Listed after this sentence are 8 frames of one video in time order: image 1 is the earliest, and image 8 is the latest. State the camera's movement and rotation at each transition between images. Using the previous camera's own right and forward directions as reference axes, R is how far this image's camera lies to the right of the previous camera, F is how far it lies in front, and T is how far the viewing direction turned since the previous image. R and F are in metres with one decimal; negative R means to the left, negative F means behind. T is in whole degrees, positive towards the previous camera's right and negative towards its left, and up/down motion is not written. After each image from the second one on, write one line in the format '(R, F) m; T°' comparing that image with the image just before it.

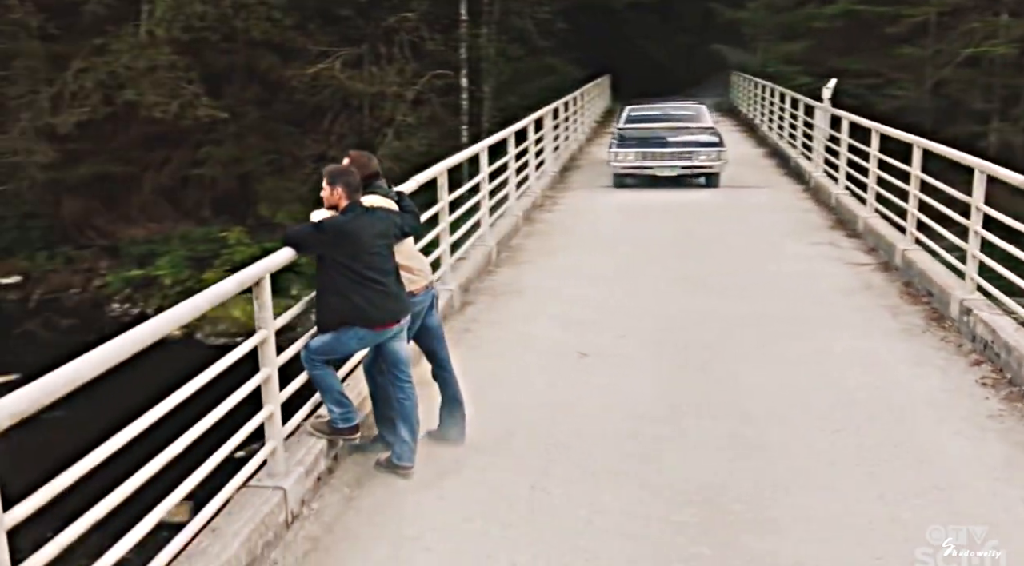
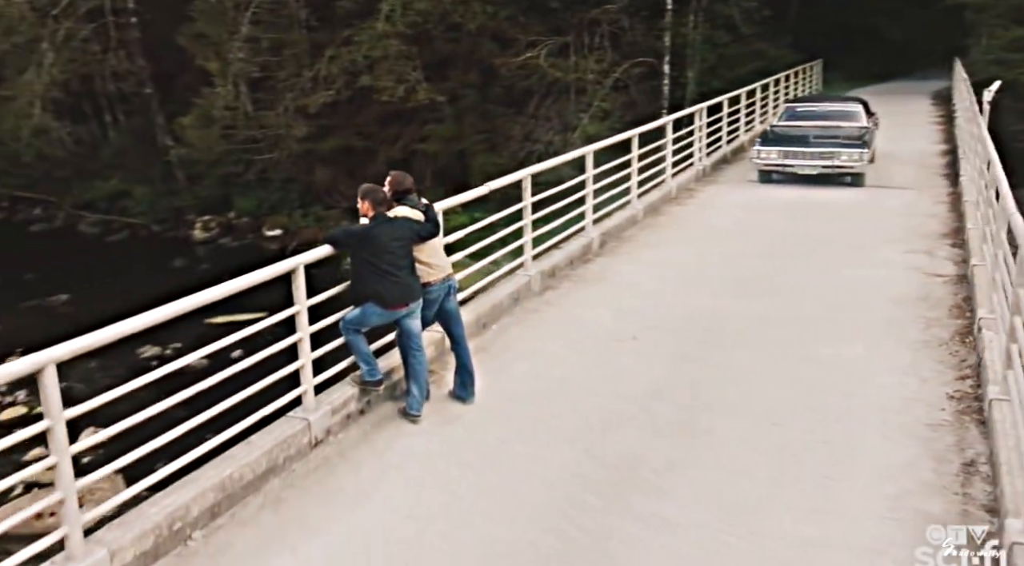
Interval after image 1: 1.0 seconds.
(+1.6, -0.9) m; -16°
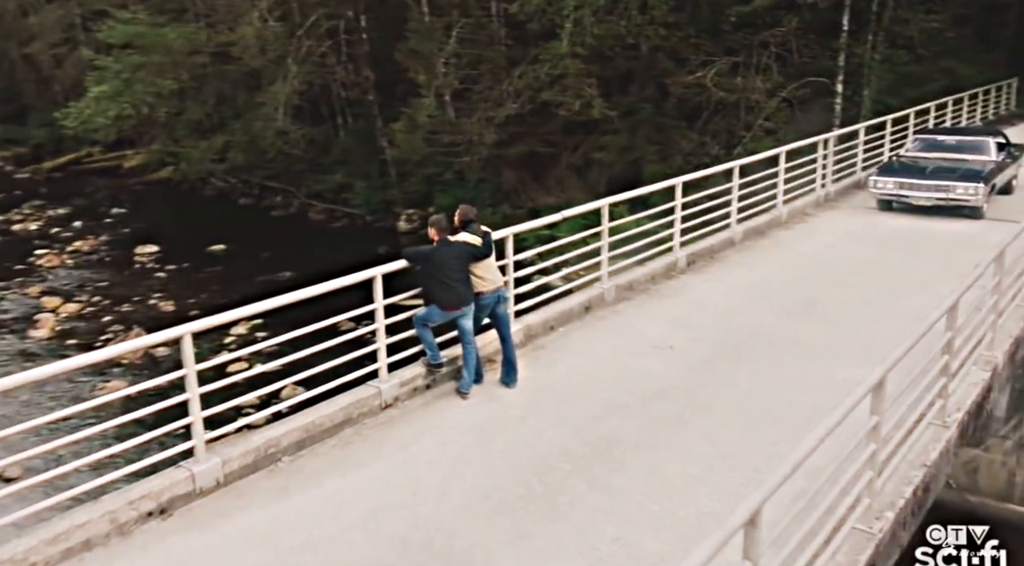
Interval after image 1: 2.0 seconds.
(+1.5, -1.4) m; -14°
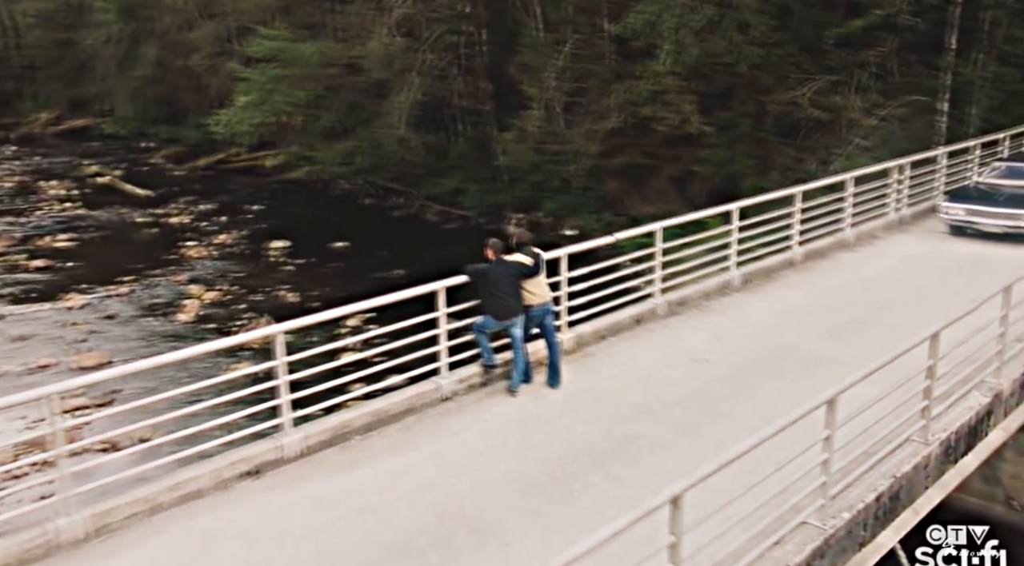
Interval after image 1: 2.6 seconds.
(+0.8, -1.1) m; -8°
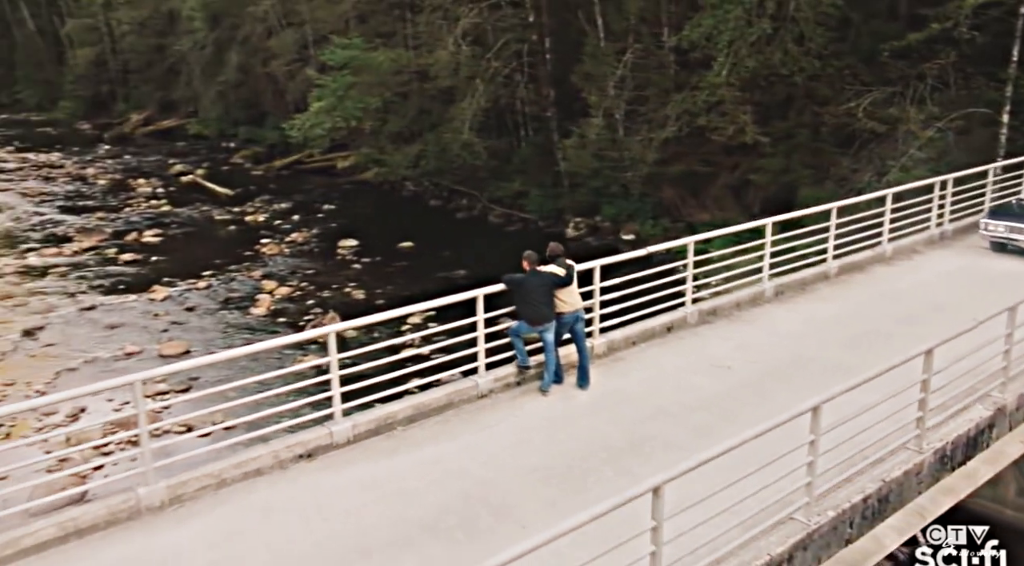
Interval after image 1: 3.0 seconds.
(+0.4, -0.8) m; -5°
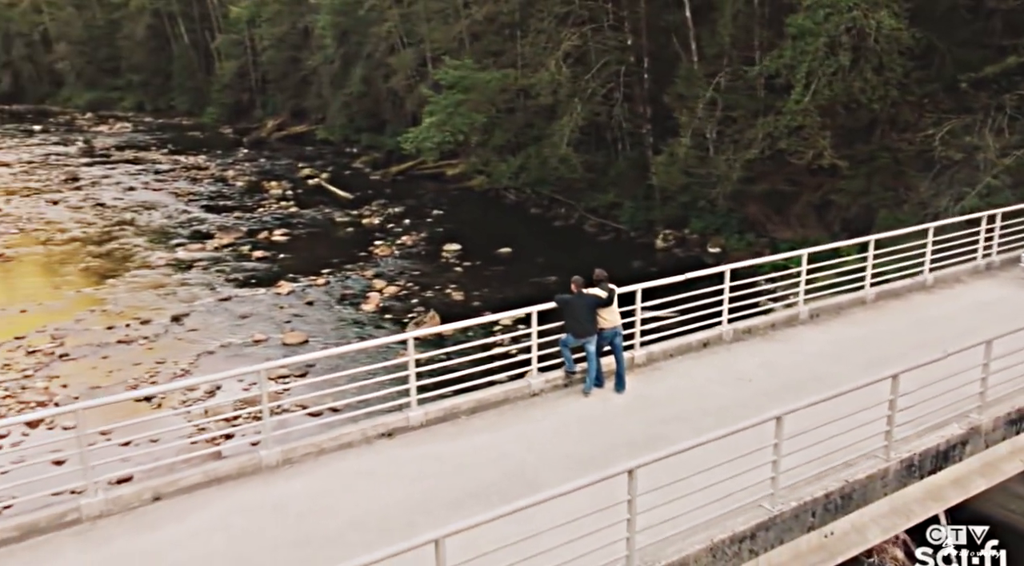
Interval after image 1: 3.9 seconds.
(+0.8, -1.9) m; -7°
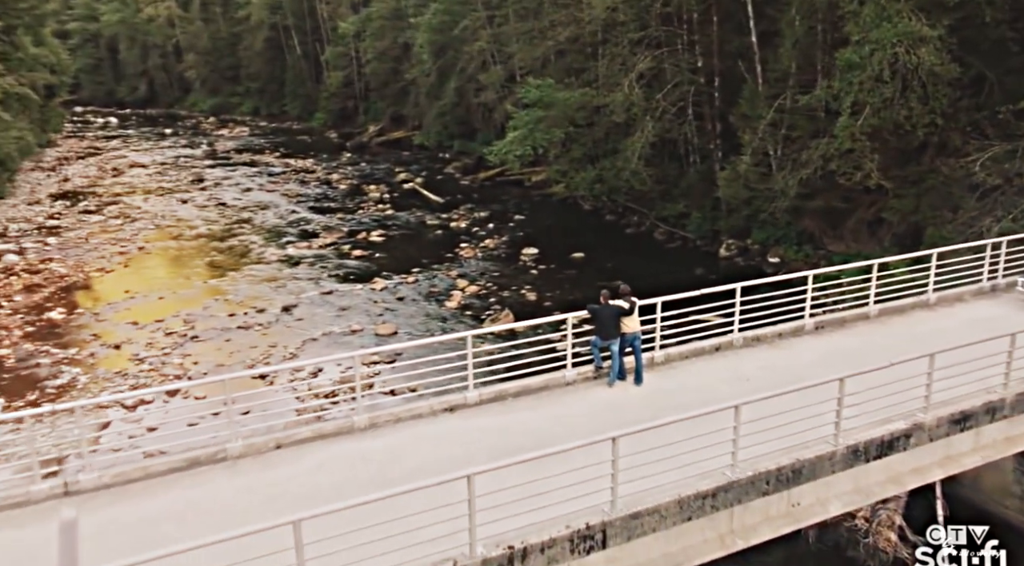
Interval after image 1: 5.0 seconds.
(+0.8, -2.6) m; -6°
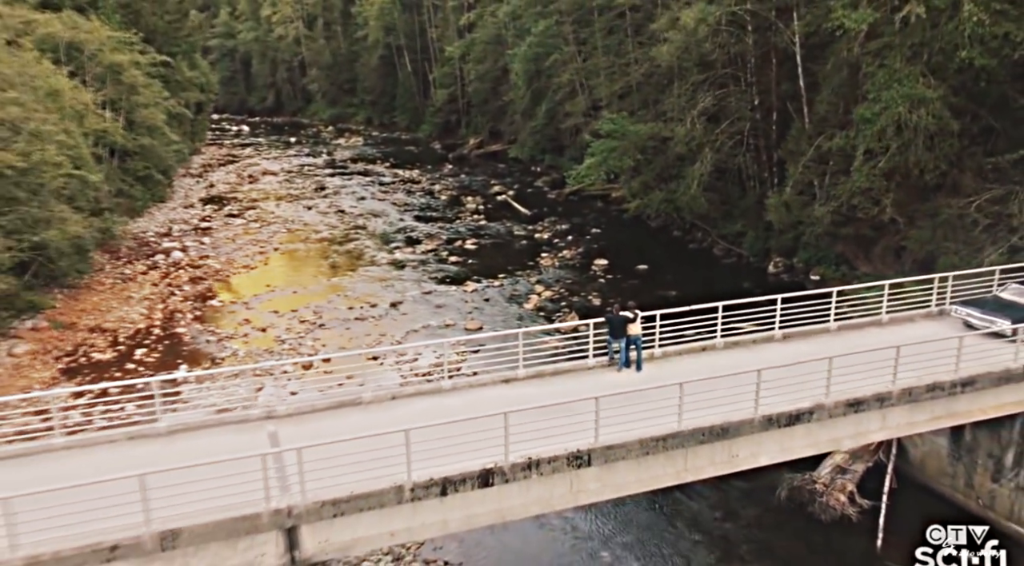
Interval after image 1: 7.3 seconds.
(+1.1, -5.2) m; -6°
